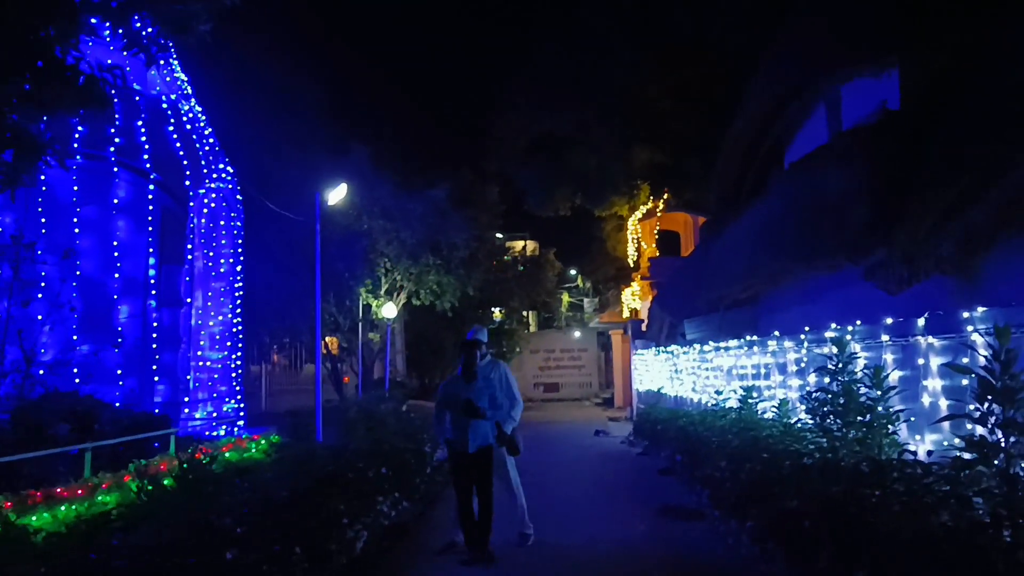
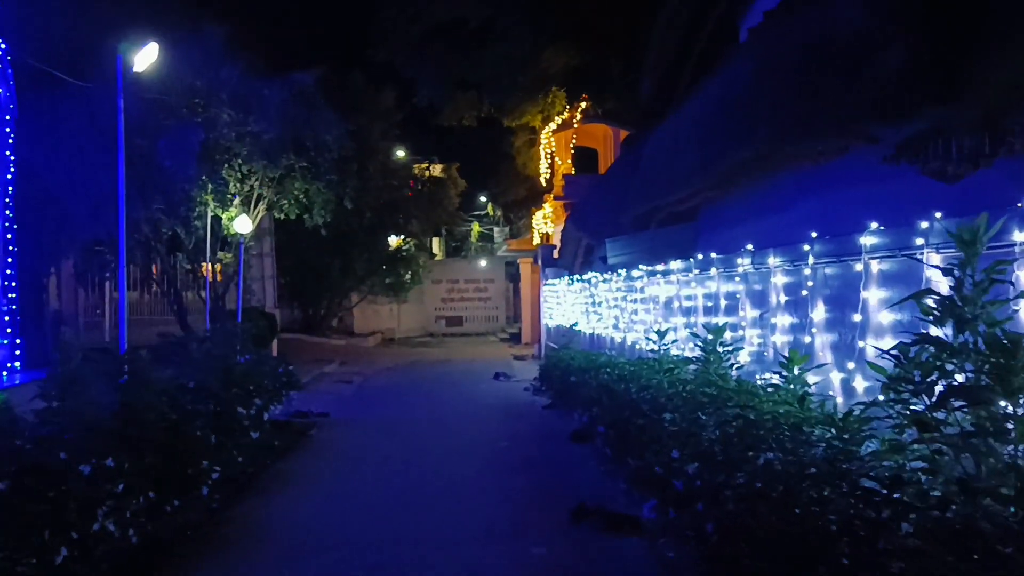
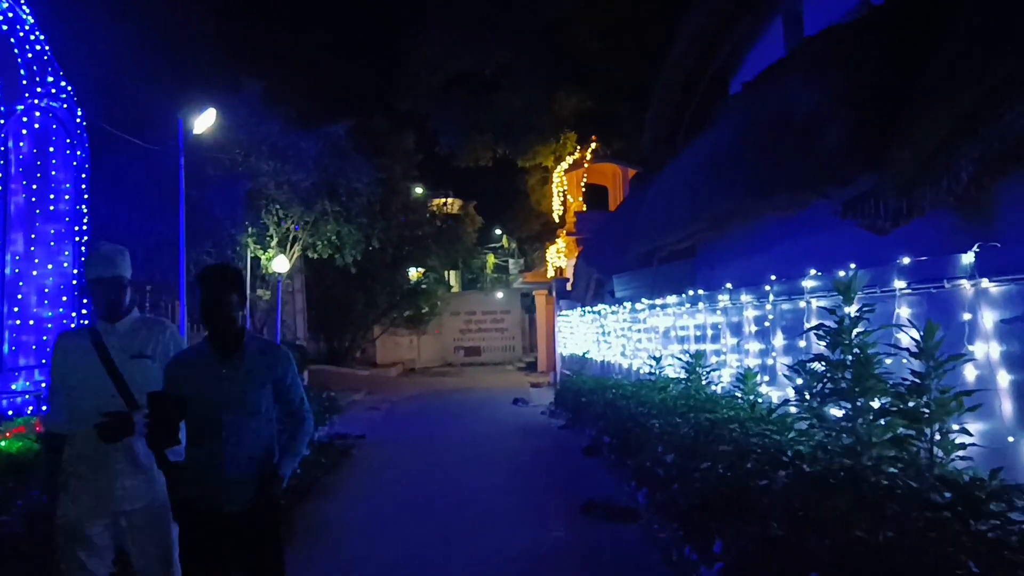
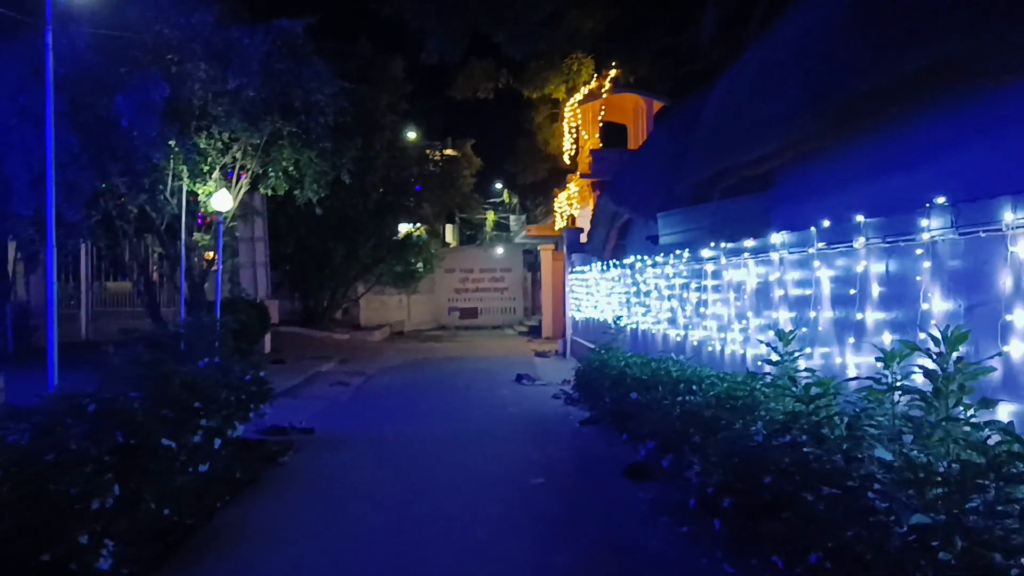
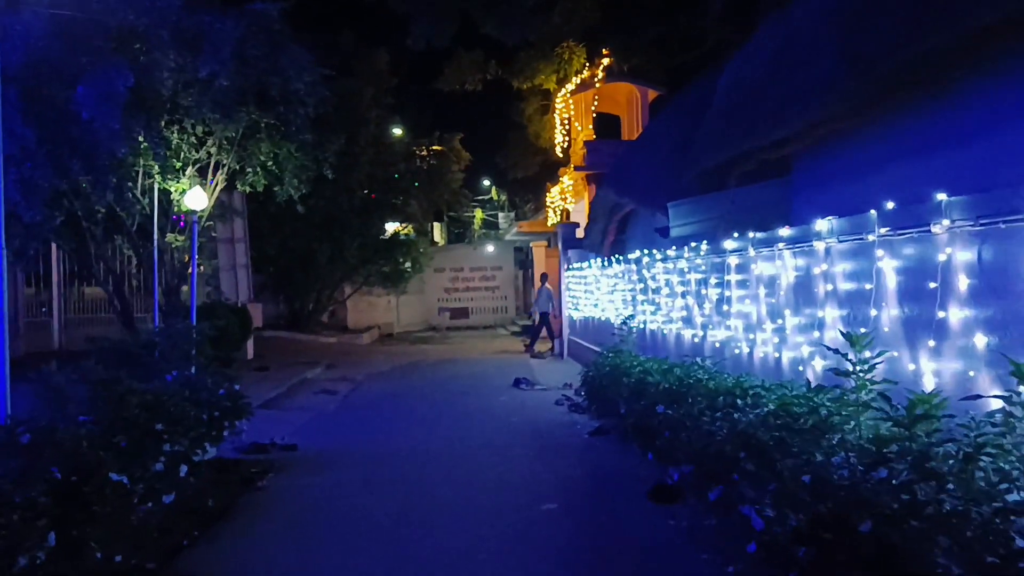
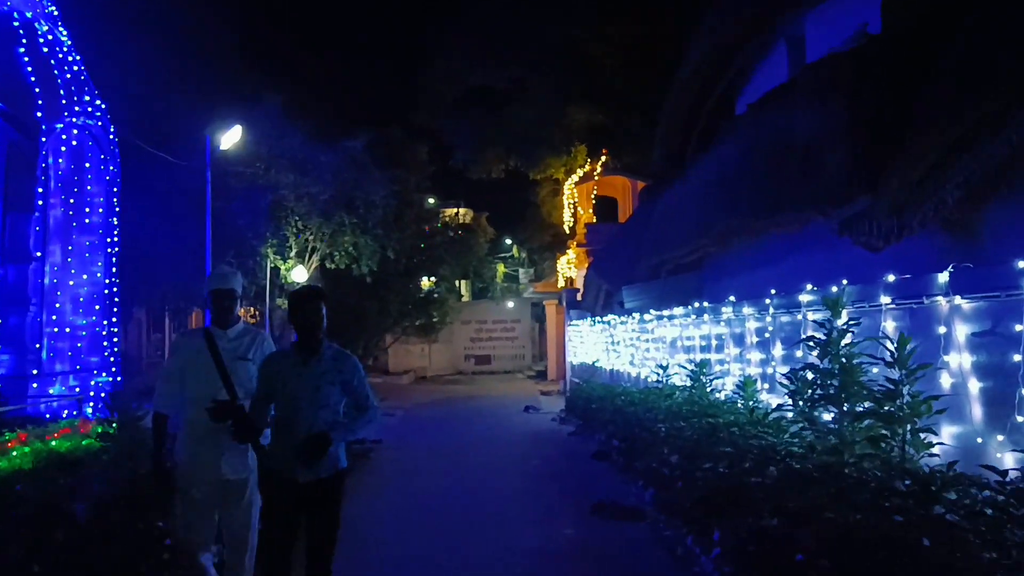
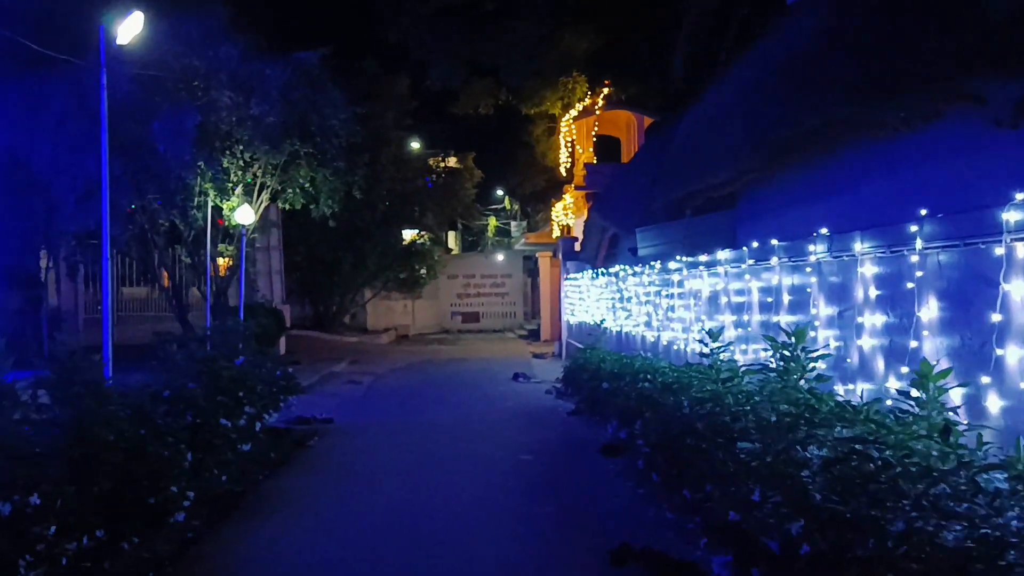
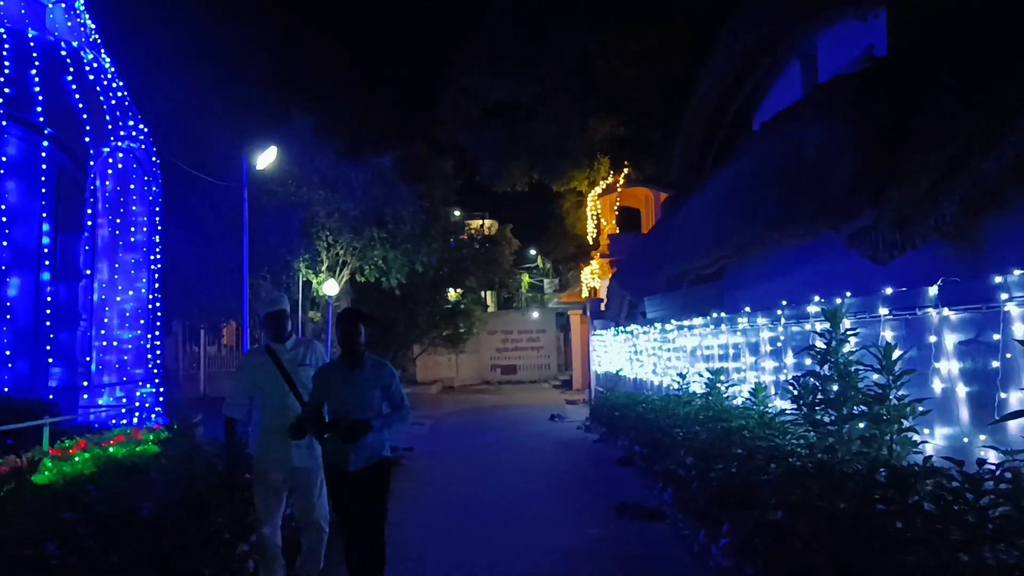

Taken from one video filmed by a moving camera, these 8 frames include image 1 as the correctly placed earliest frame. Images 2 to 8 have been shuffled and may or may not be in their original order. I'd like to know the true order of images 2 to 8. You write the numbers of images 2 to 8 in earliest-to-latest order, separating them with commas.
8, 6, 3, 2, 7, 4, 5
